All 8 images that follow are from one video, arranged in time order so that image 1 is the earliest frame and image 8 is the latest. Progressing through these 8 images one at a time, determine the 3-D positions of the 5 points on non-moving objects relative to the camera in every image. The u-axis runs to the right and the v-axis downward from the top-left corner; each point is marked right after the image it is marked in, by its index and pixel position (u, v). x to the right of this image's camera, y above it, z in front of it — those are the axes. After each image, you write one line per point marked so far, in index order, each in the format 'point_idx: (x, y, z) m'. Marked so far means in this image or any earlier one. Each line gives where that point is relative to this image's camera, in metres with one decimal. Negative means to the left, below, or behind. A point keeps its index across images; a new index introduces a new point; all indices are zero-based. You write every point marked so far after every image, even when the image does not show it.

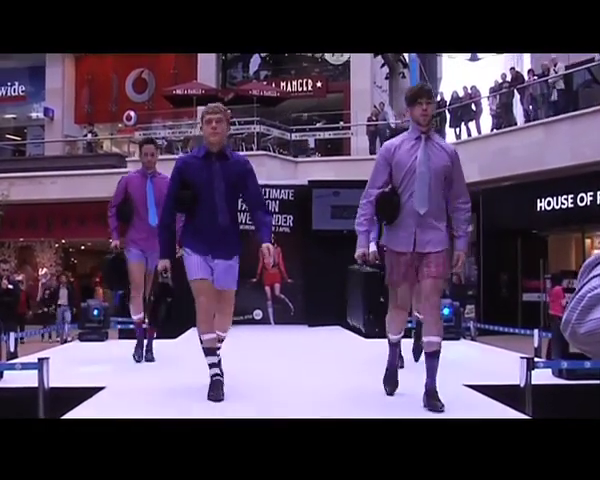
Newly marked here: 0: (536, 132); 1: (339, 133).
0: (+3.8, +1.8, +11.6) m
1: (+0.7, +2.1, +14.0) m
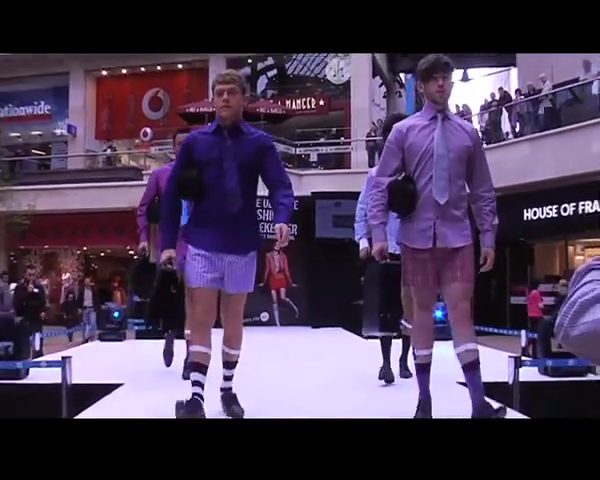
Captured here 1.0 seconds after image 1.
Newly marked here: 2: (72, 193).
0: (+3.9, +1.6, +12.4) m
1: (+0.8, +1.9, +14.8) m
2: (-5.0, +1.0, +15.7) m
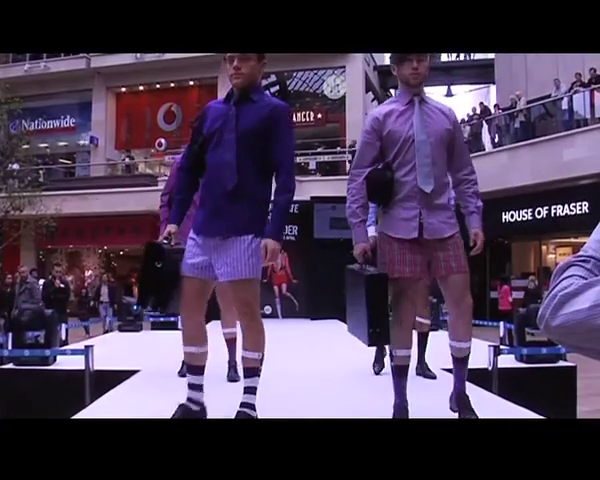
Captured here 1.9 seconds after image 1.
0: (+3.9, +1.6, +13.7) m
1: (+0.9, +1.9, +16.1) m
2: (-5.0, +1.0, +17.1) m
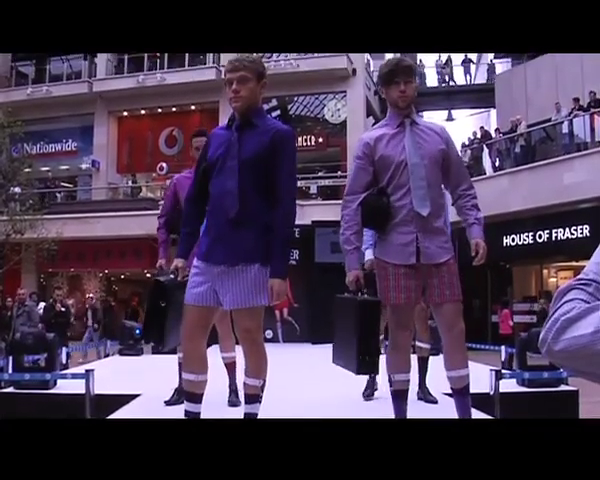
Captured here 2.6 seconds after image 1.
0: (+3.9, +1.2, +13.8) m
1: (+0.9, +1.4, +16.2) m
2: (-4.9, +0.5, +17.1) m
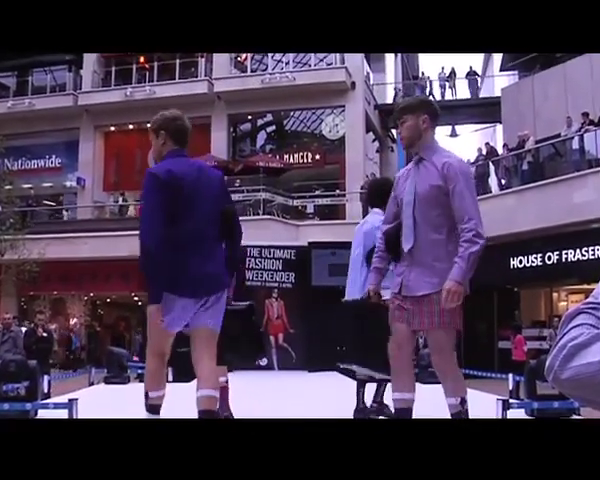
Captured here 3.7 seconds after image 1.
0: (+3.9, +0.8, +13.1) m
1: (+0.8, +0.9, +15.5) m
2: (-5.0, 0.0, +16.4) m
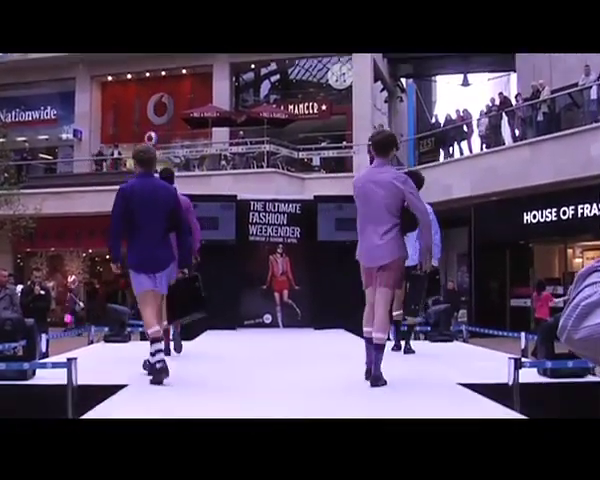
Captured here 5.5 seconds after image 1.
0: (+4.0, +1.6, +12.6) m
1: (+0.9, +1.9, +15.0) m
2: (-4.9, +0.9, +15.9) m
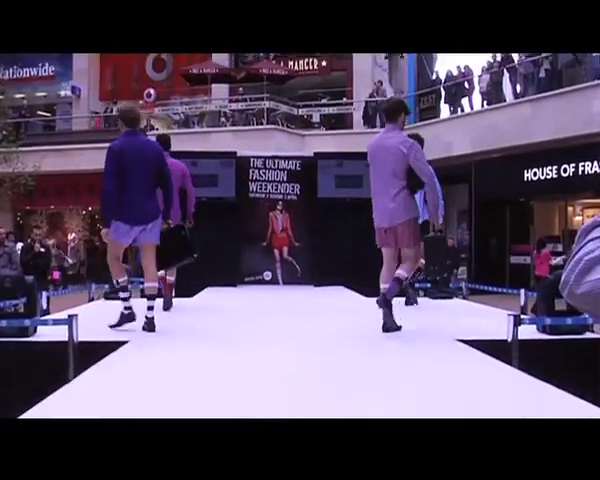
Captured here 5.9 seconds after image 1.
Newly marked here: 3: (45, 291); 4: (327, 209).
0: (+4.0, +2.3, +12.5) m
1: (+0.9, +2.7, +14.9) m
2: (-4.9, +1.8, +15.8) m
3: (-4.2, -0.8, +11.5) m
4: (+0.4, +0.5, +11.9) m
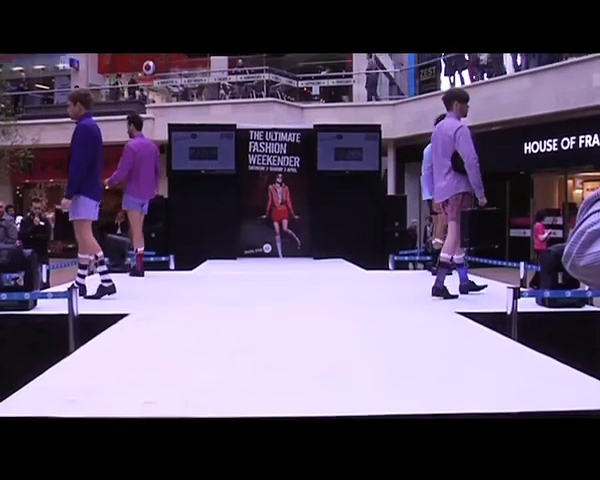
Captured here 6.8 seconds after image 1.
0: (+4.0, +2.8, +12.5) m
1: (+0.9, +3.2, +14.9) m
2: (-5.0, +2.3, +15.8) m
3: (-4.2, -0.4, +11.5) m
4: (+0.4, +1.0, +11.9) m
